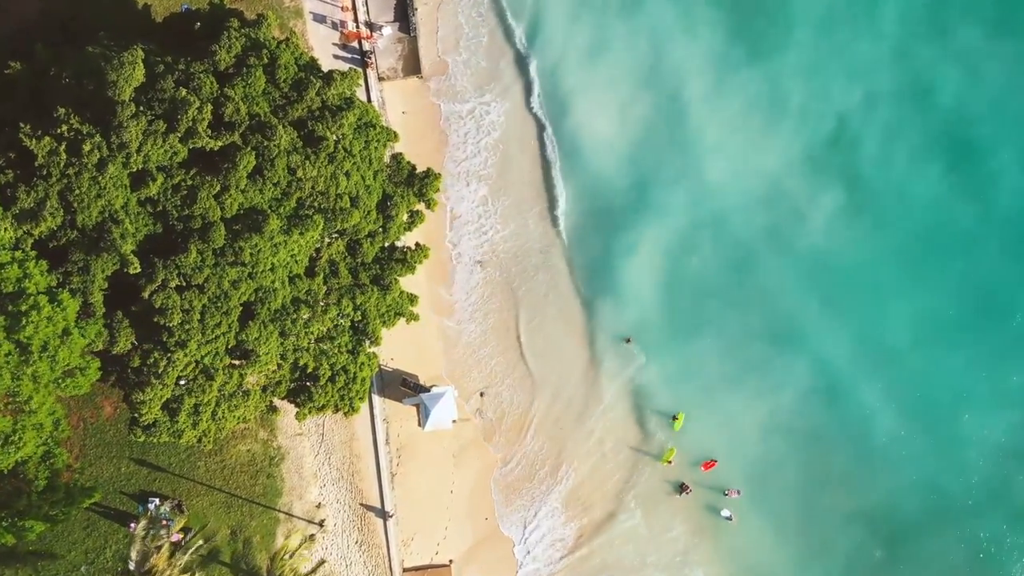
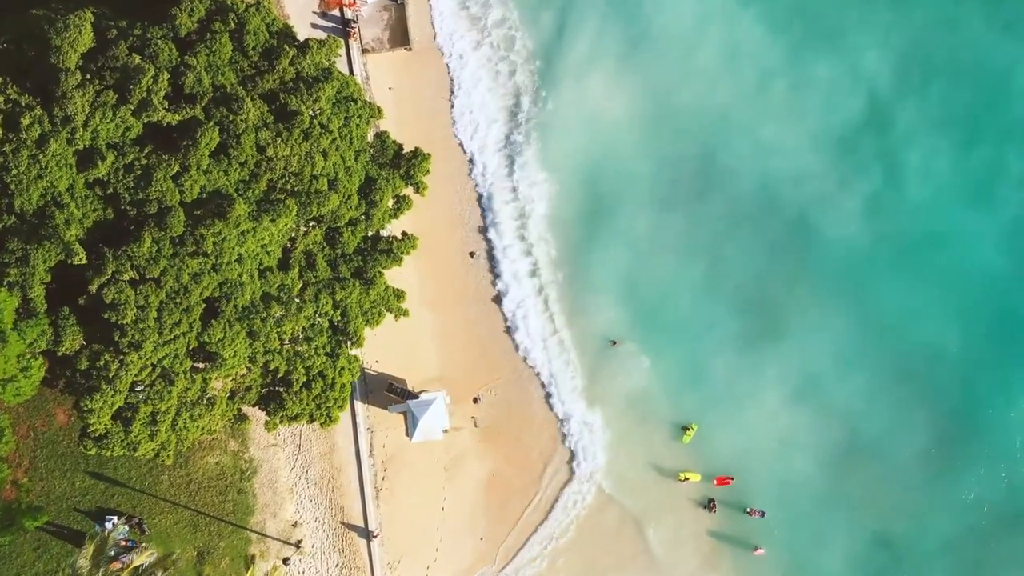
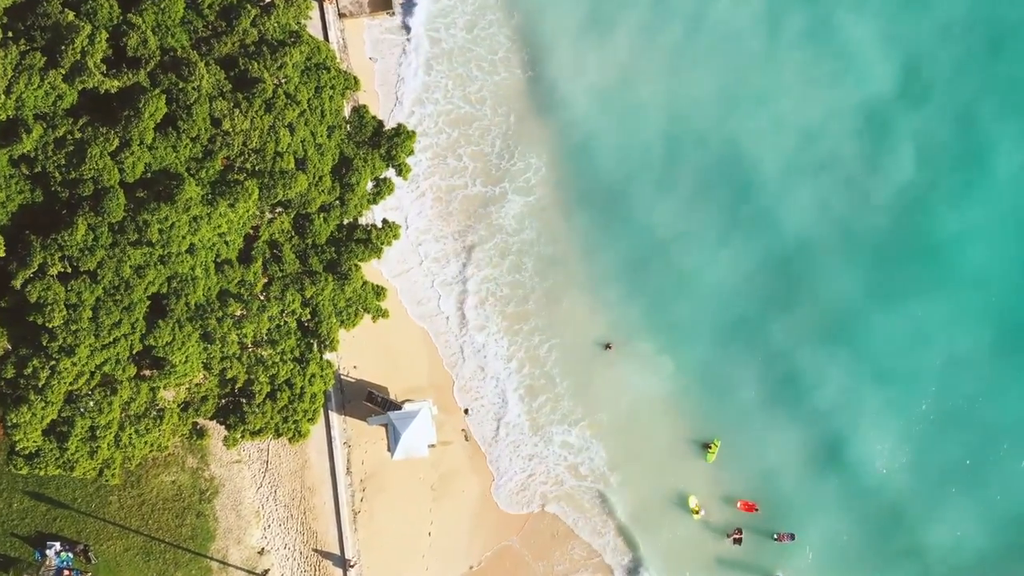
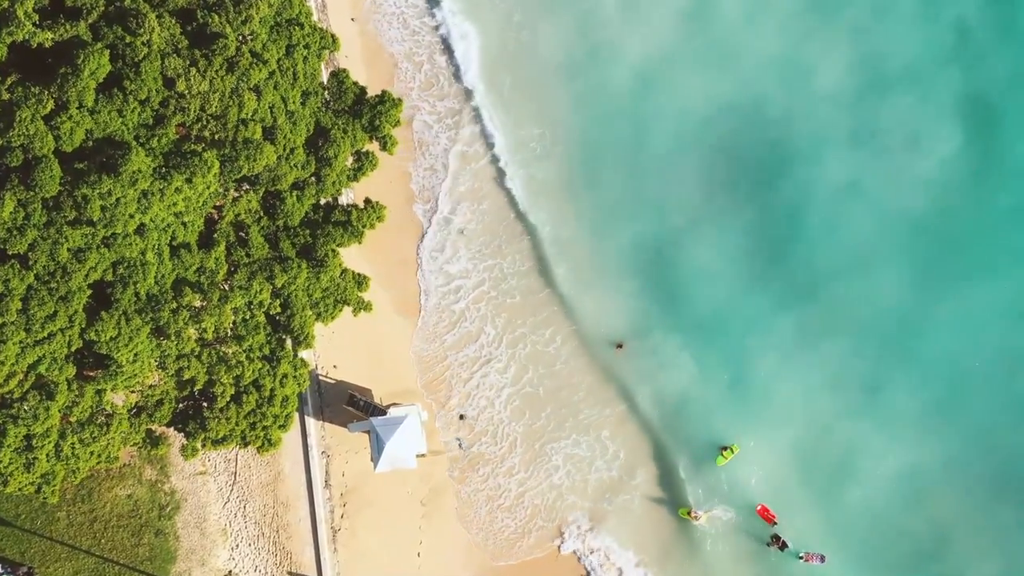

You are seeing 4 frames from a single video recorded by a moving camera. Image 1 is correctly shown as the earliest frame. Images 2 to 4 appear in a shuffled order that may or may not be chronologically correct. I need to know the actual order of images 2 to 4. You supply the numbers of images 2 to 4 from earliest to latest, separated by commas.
2, 3, 4
